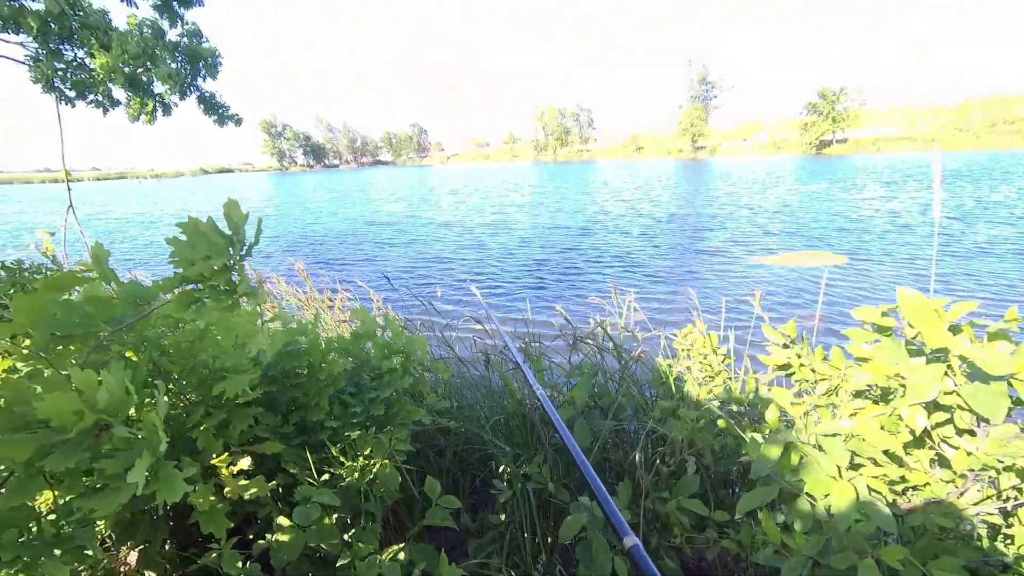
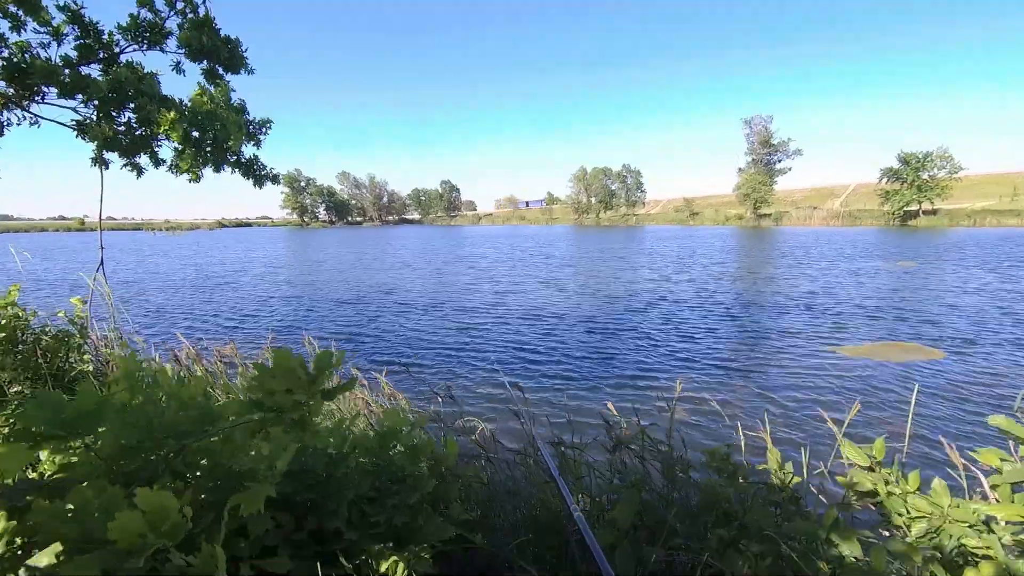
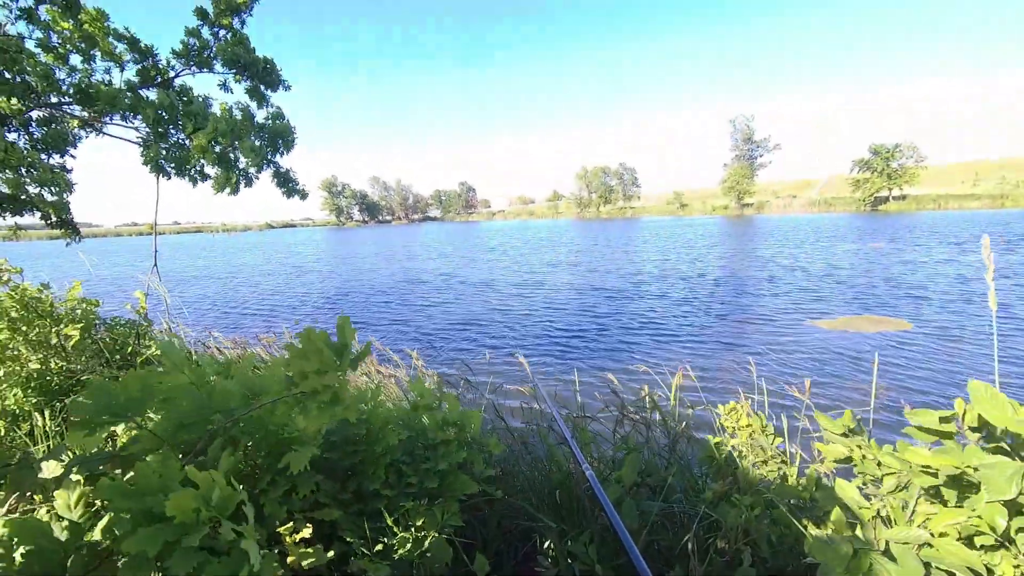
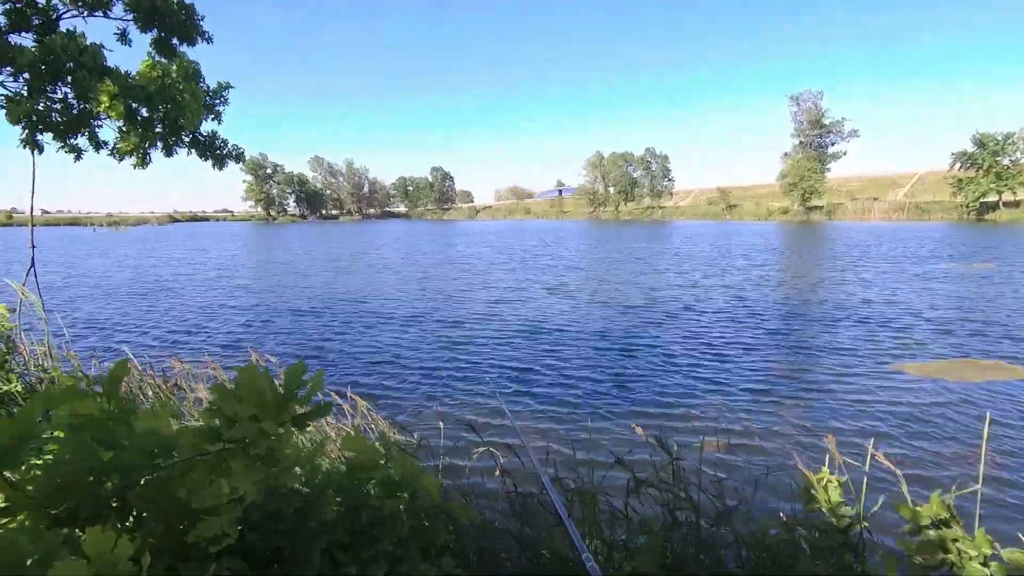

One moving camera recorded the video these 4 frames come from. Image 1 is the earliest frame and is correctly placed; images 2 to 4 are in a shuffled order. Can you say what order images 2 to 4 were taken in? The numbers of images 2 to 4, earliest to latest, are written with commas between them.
3, 2, 4
